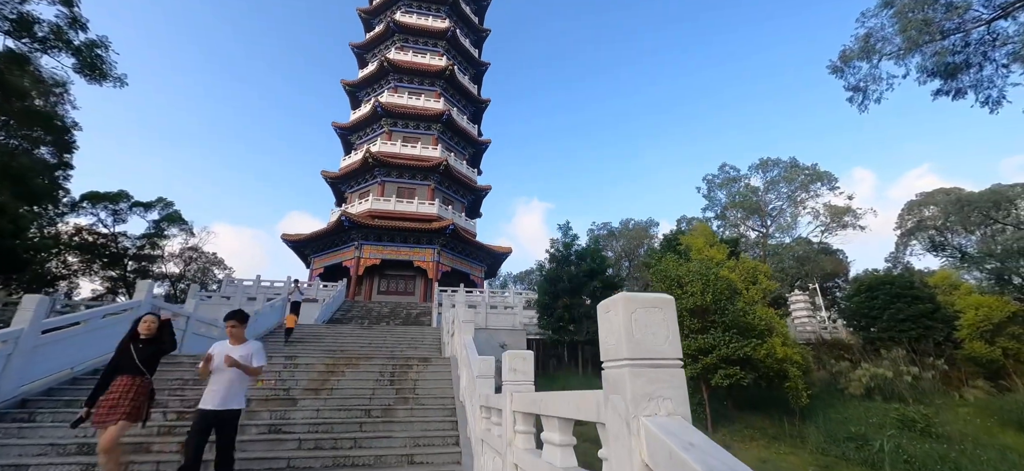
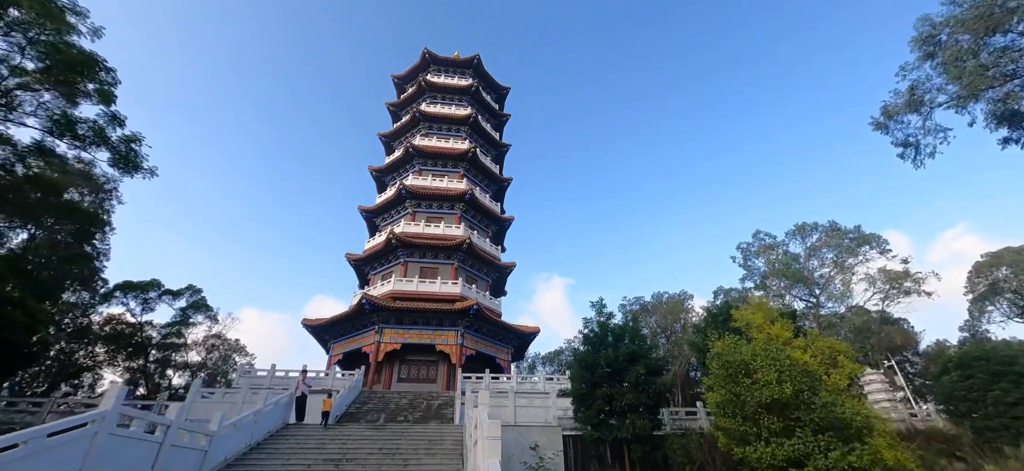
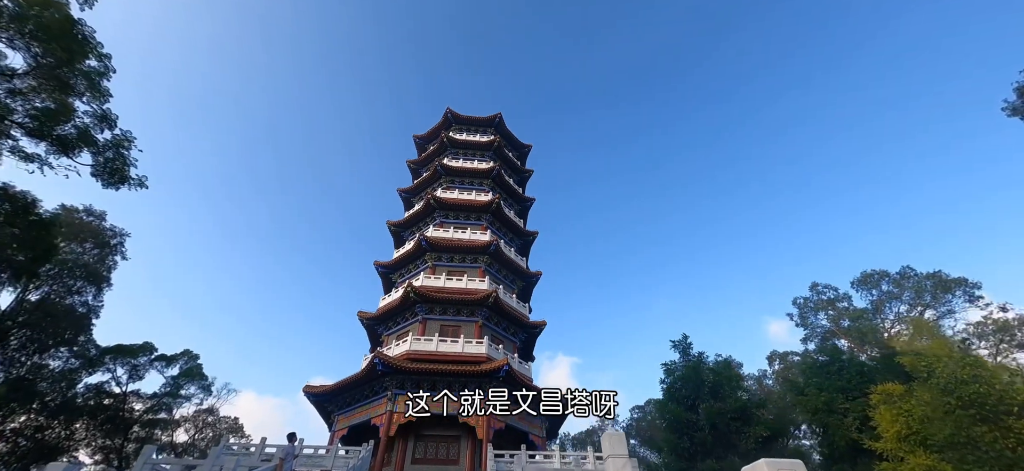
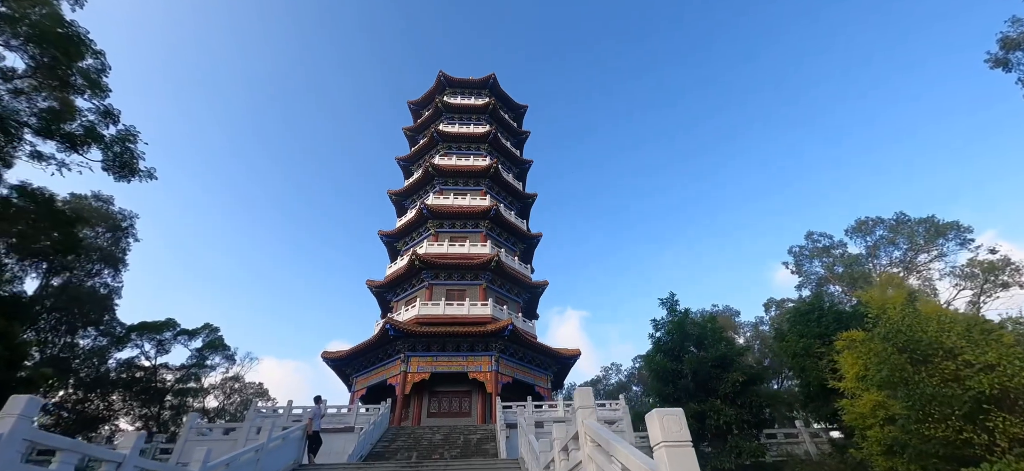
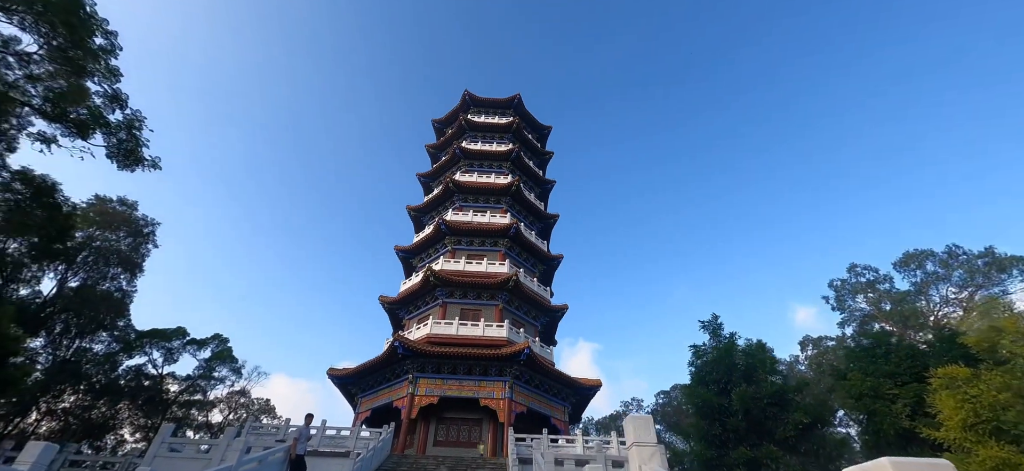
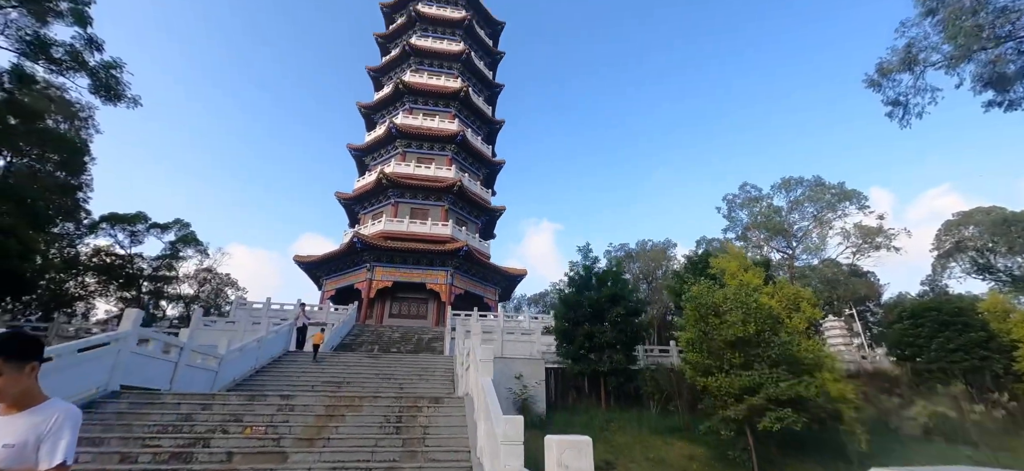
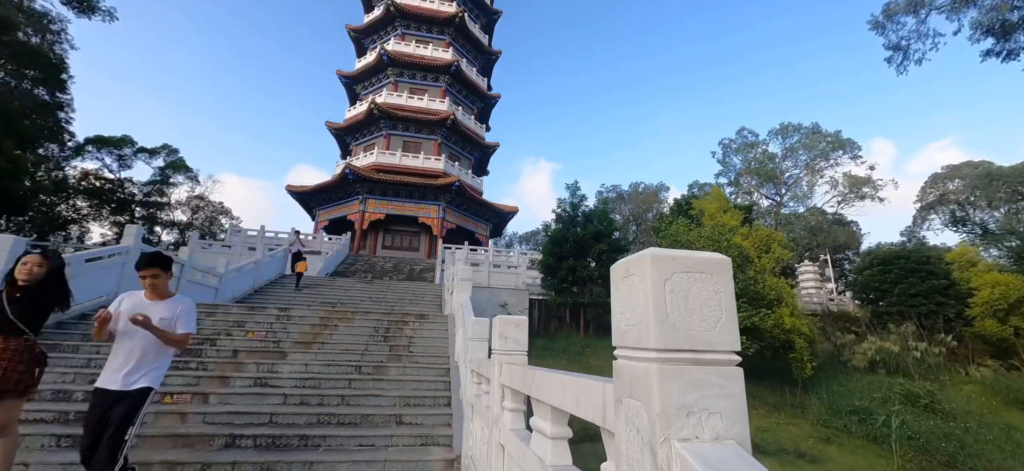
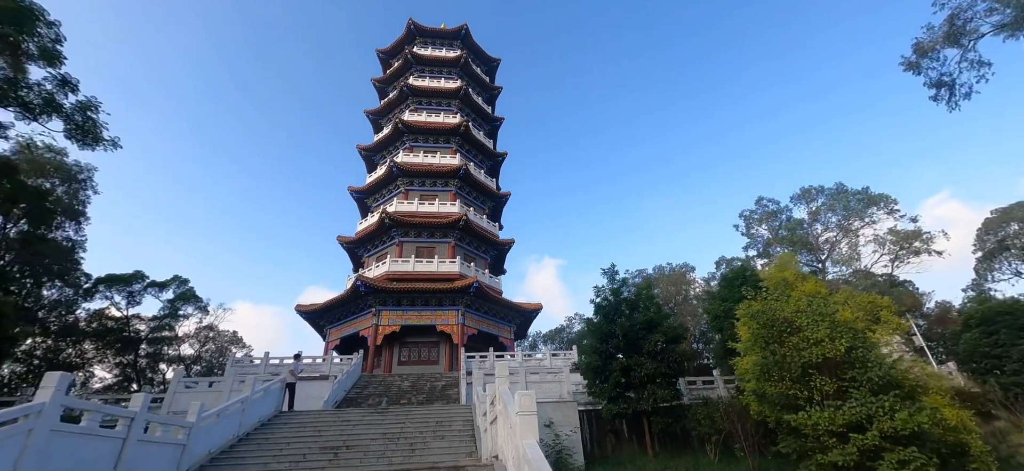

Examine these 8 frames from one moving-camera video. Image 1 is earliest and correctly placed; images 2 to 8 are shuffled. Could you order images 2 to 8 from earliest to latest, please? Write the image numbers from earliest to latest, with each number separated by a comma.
7, 6, 2, 8, 4, 3, 5
